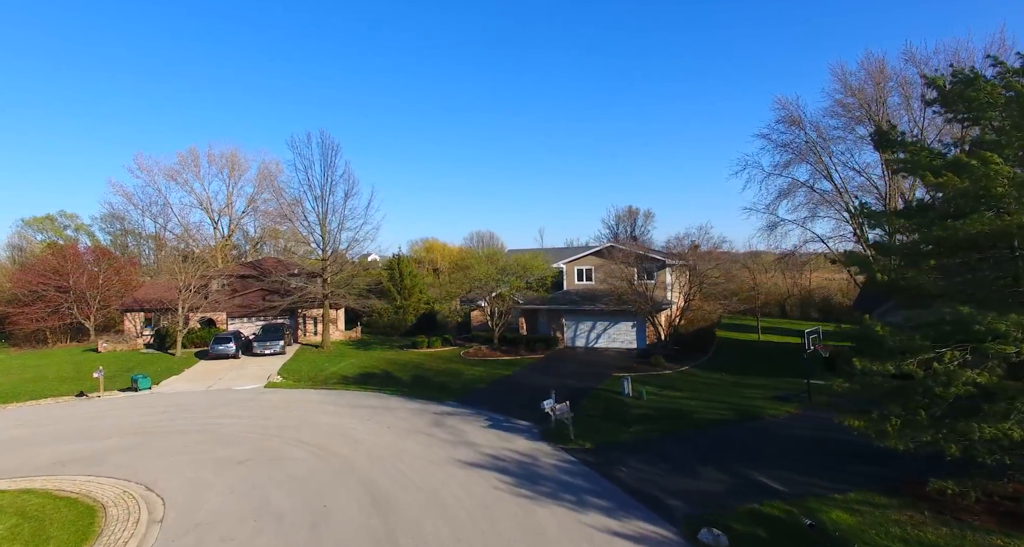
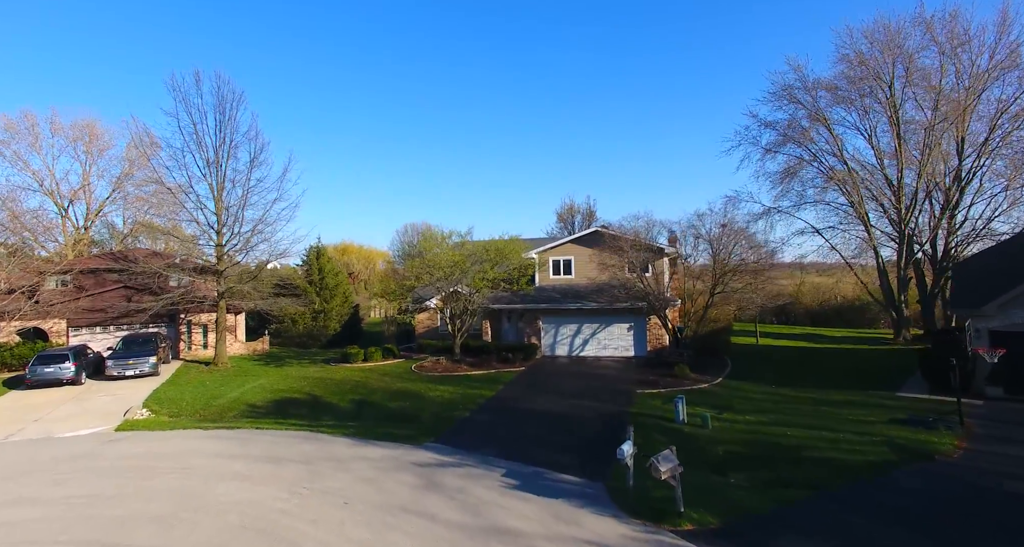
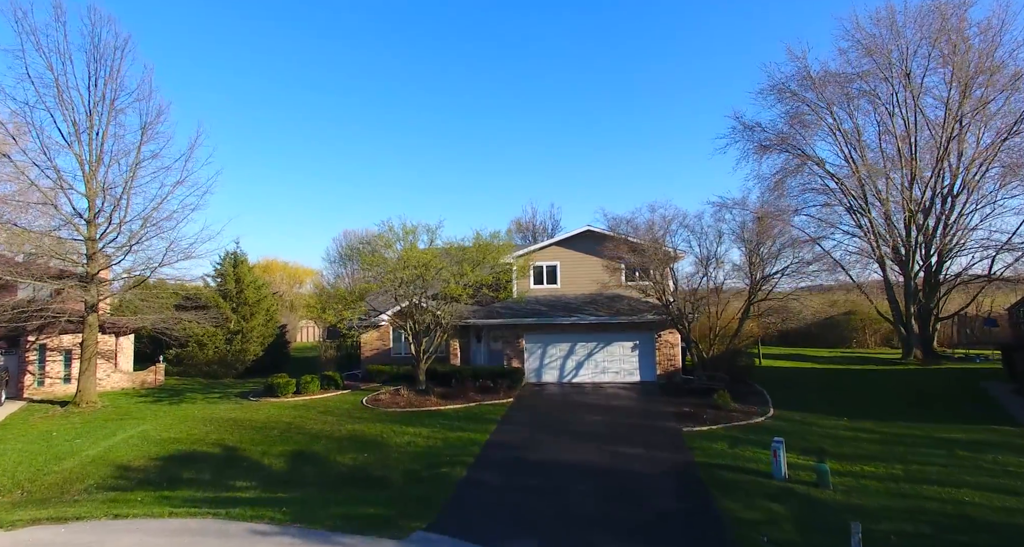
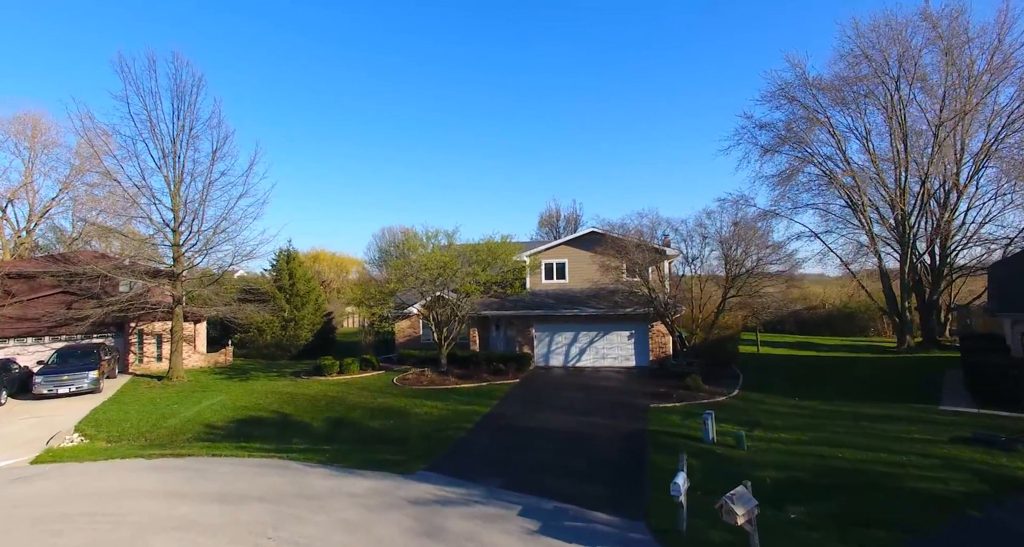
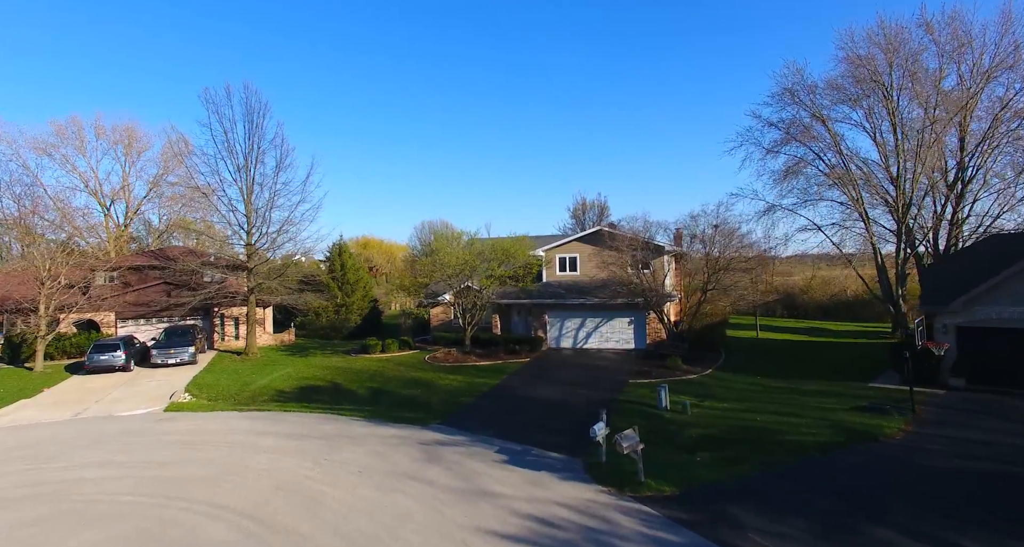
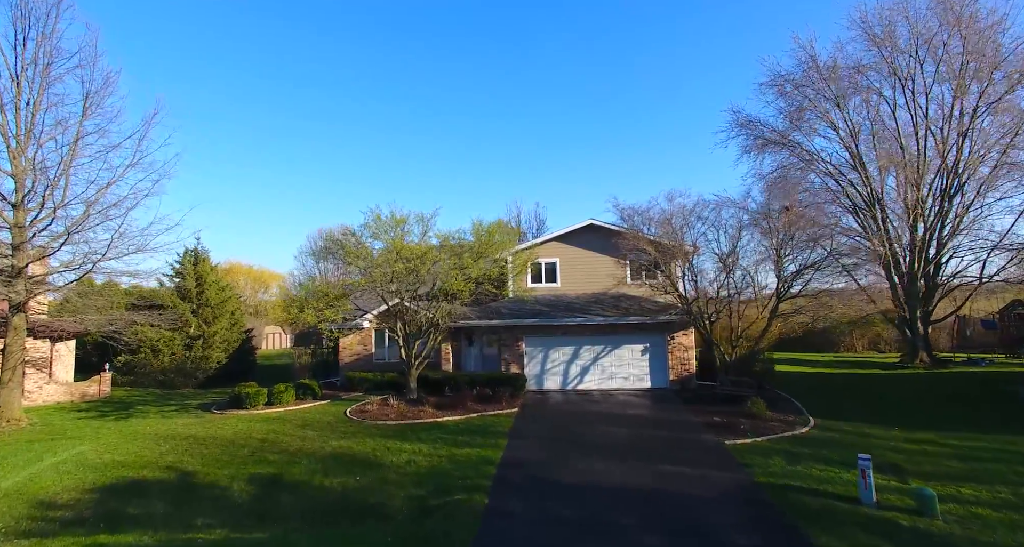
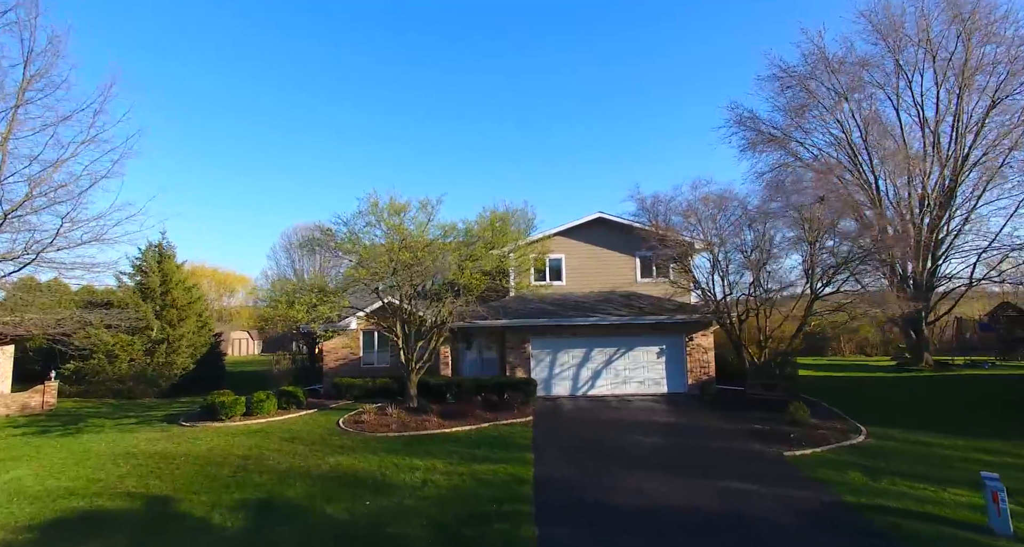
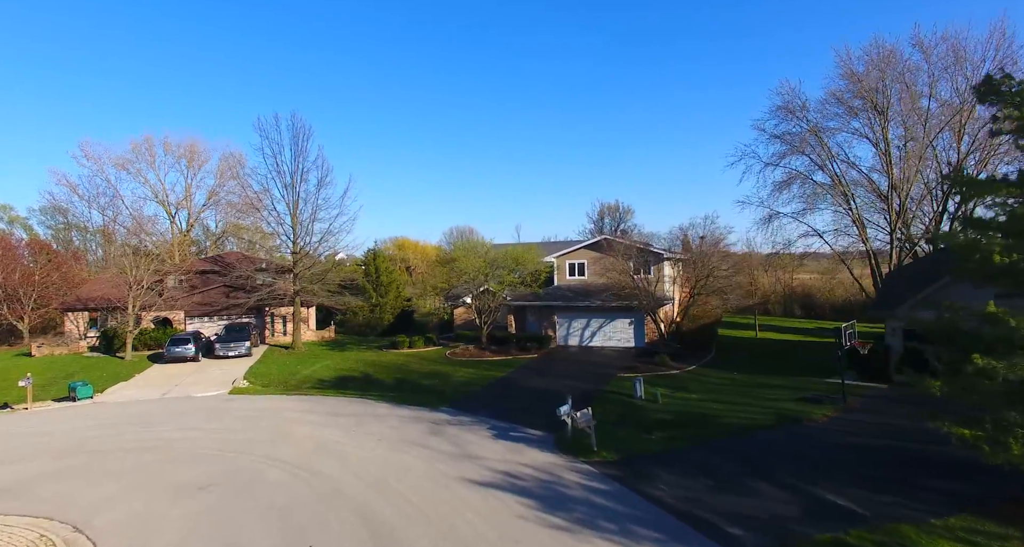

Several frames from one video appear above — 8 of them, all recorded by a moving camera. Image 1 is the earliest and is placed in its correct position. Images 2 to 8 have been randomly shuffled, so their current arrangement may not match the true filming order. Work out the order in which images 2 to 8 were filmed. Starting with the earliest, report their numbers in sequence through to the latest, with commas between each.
8, 5, 2, 4, 3, 6, 7
